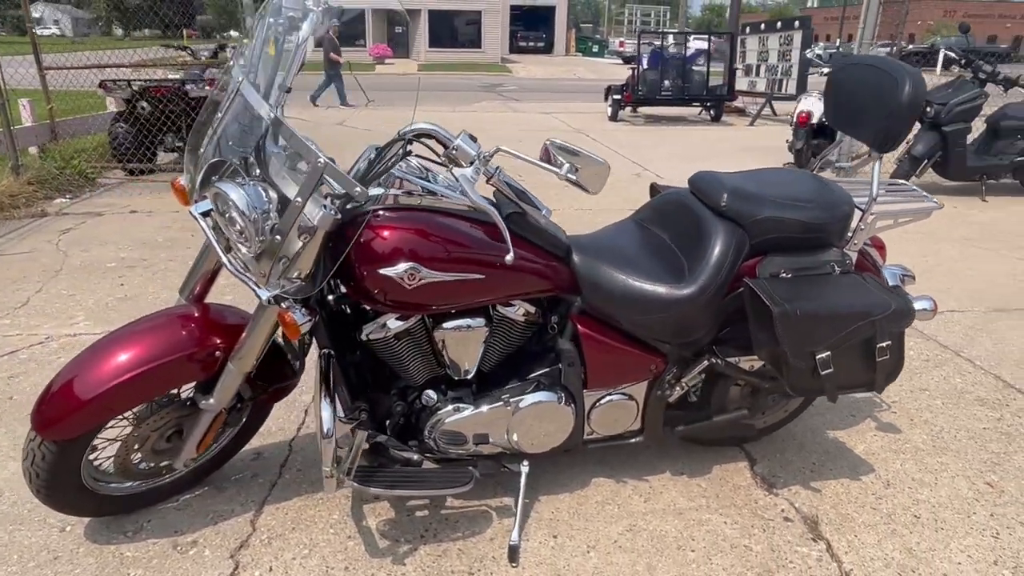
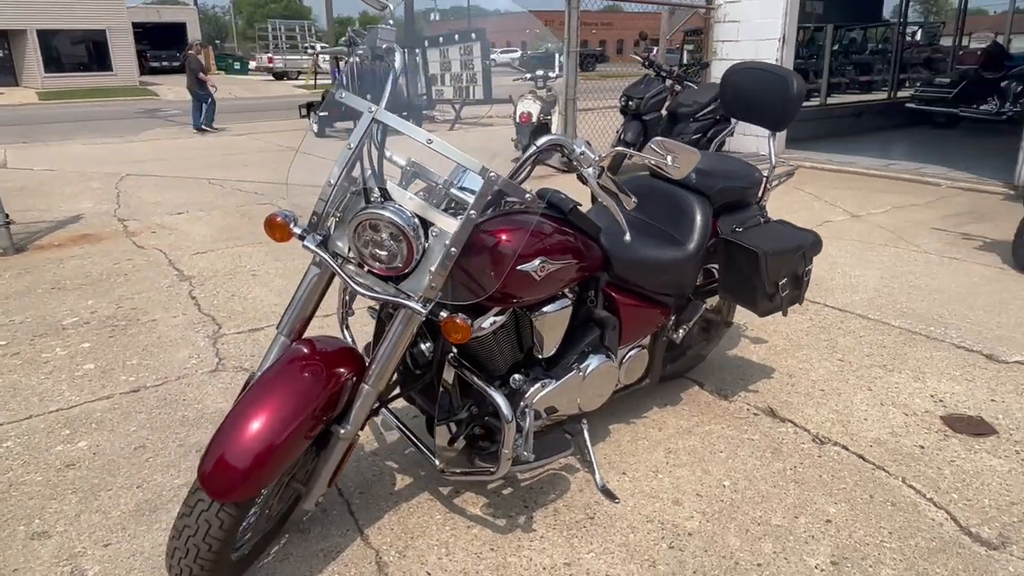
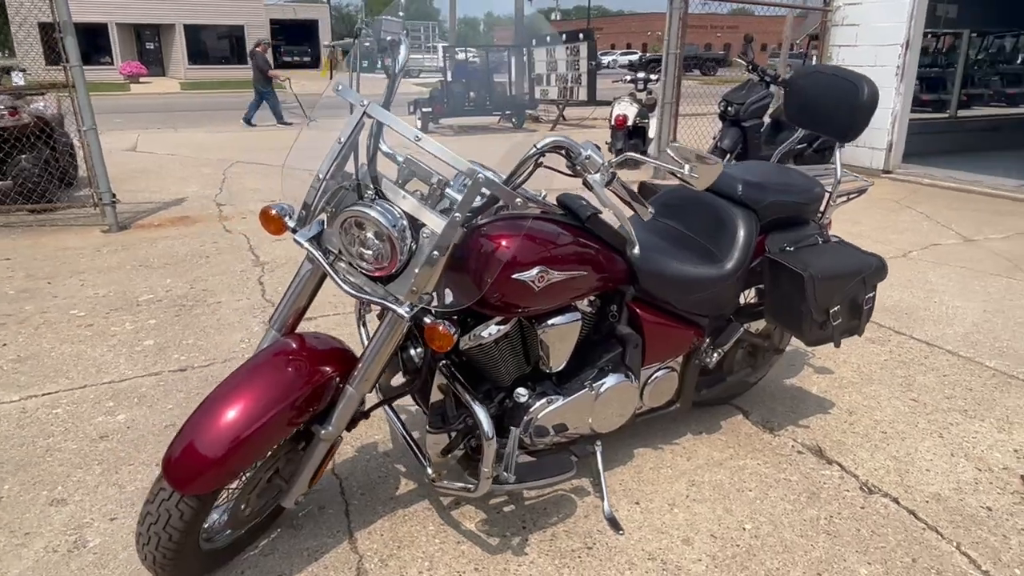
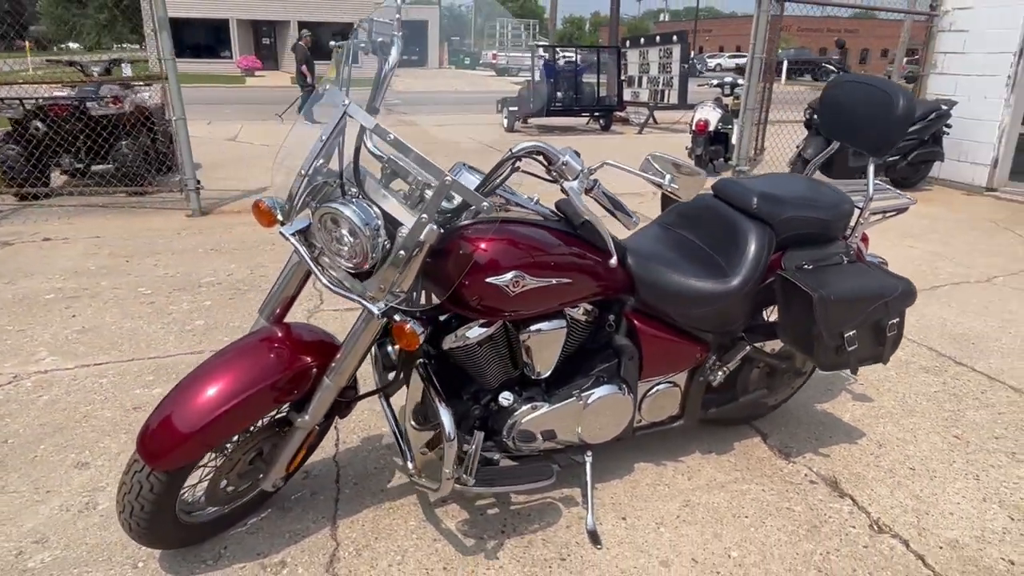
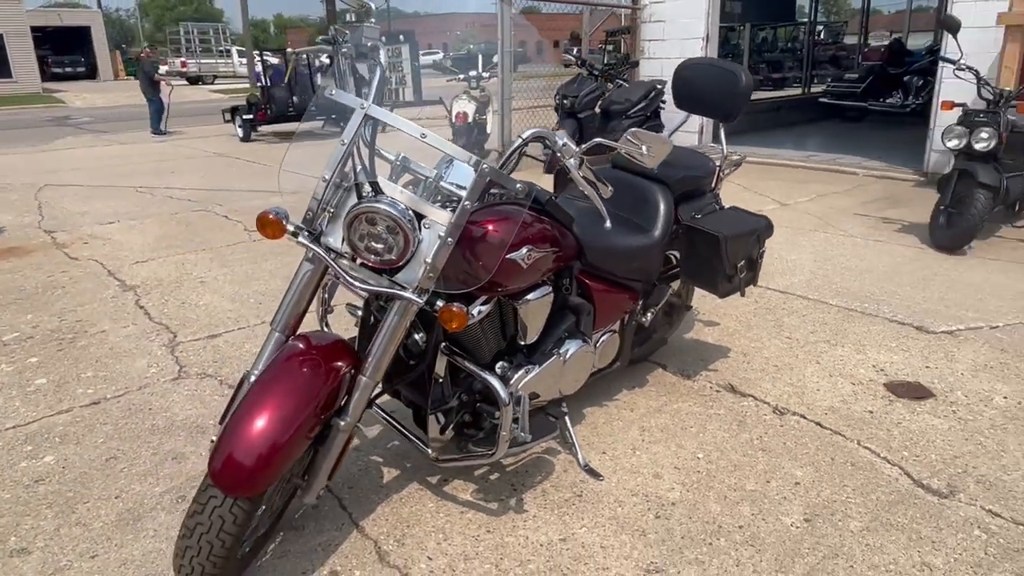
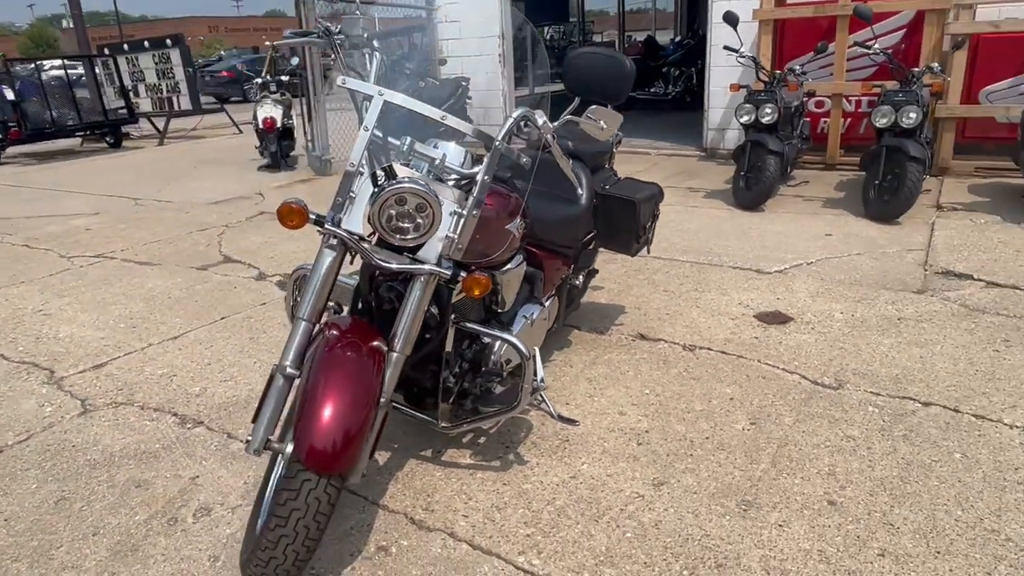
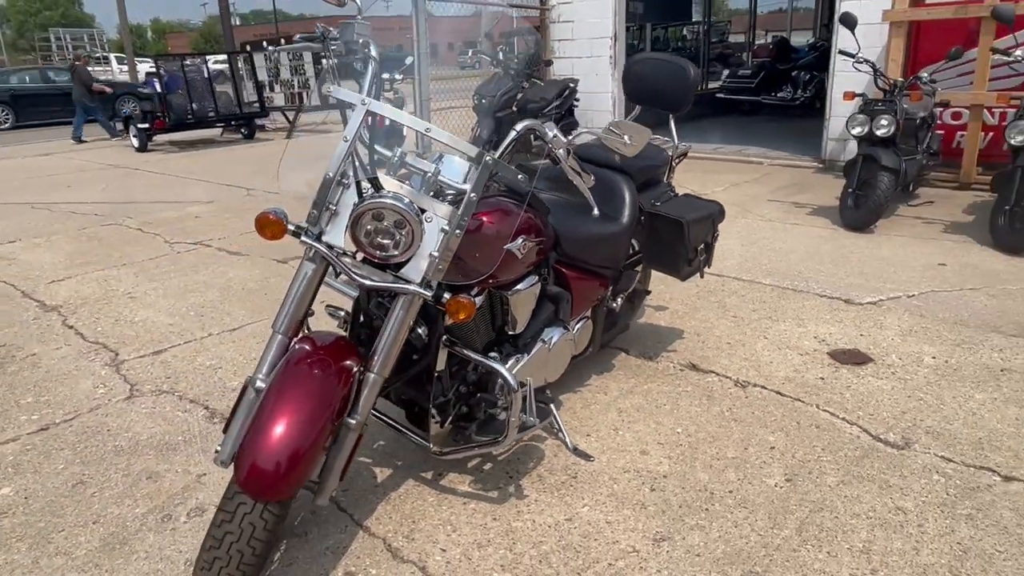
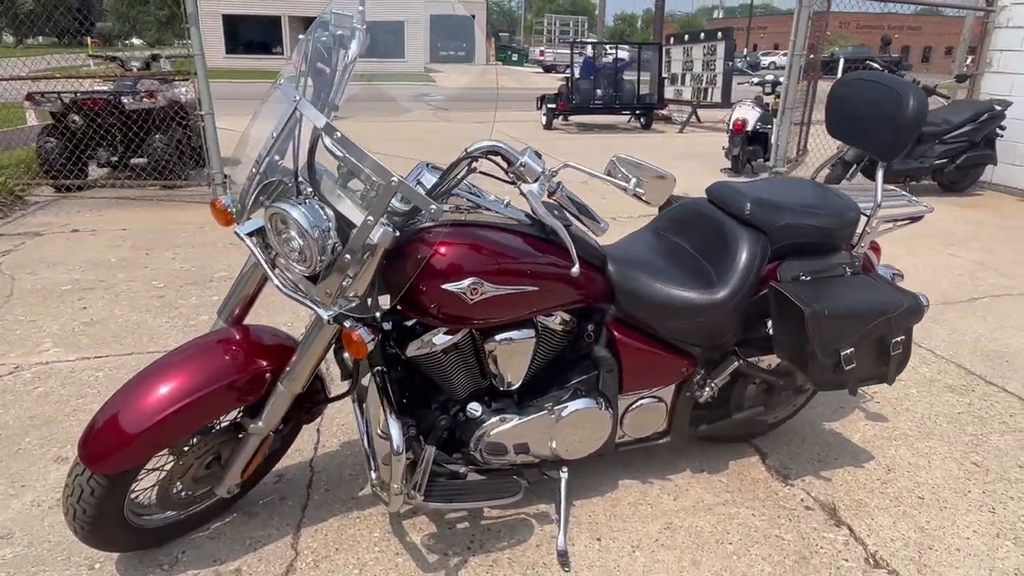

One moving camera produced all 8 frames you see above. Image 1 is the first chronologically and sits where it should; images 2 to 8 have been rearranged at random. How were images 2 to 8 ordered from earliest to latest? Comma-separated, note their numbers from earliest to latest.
8, 4, 3, 2, 5, 7, 6
